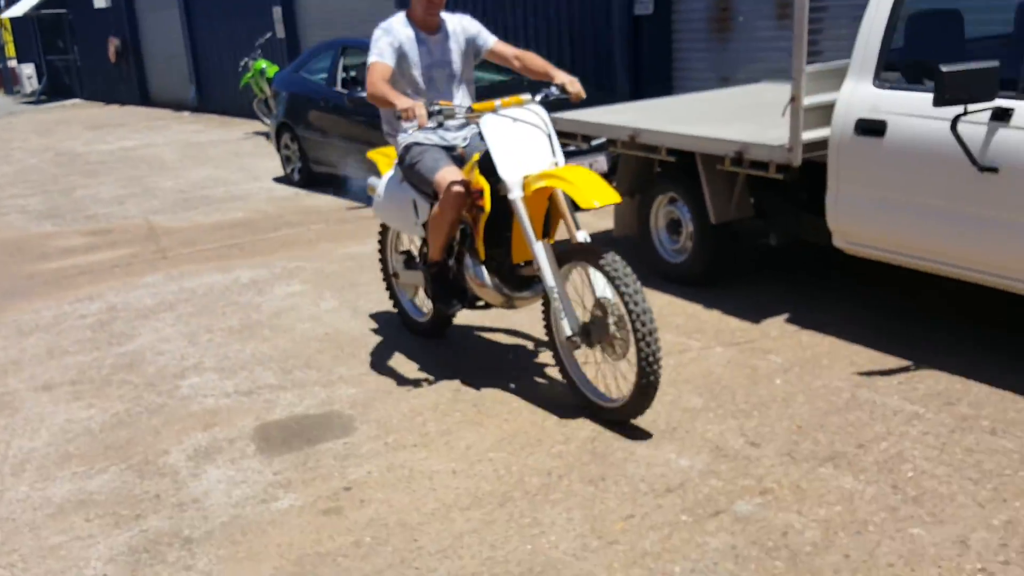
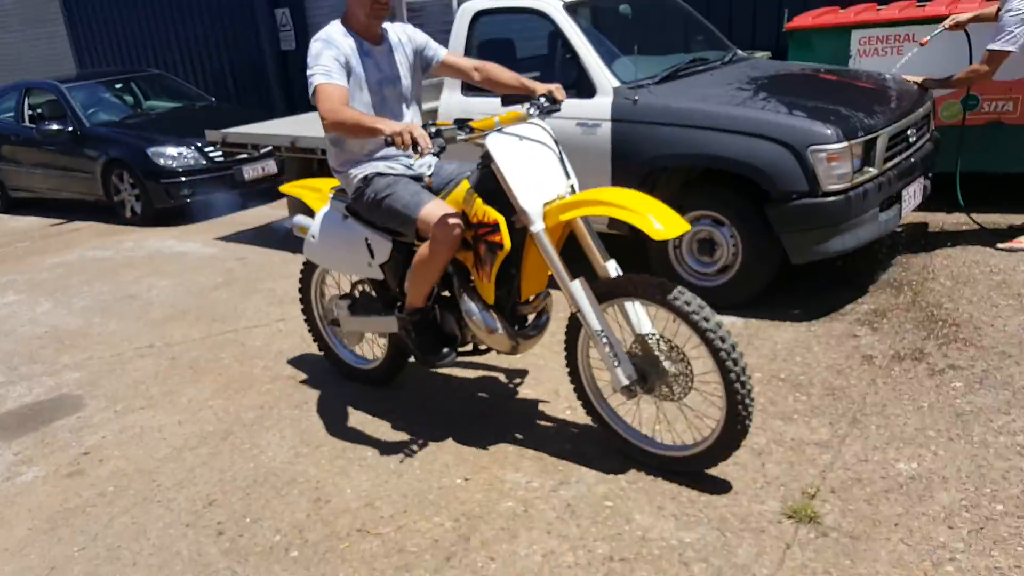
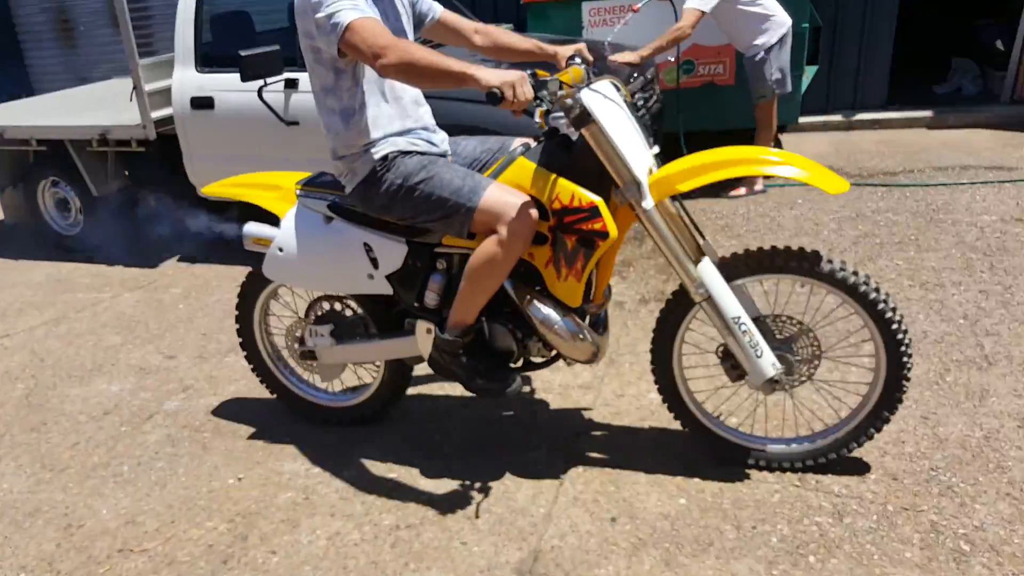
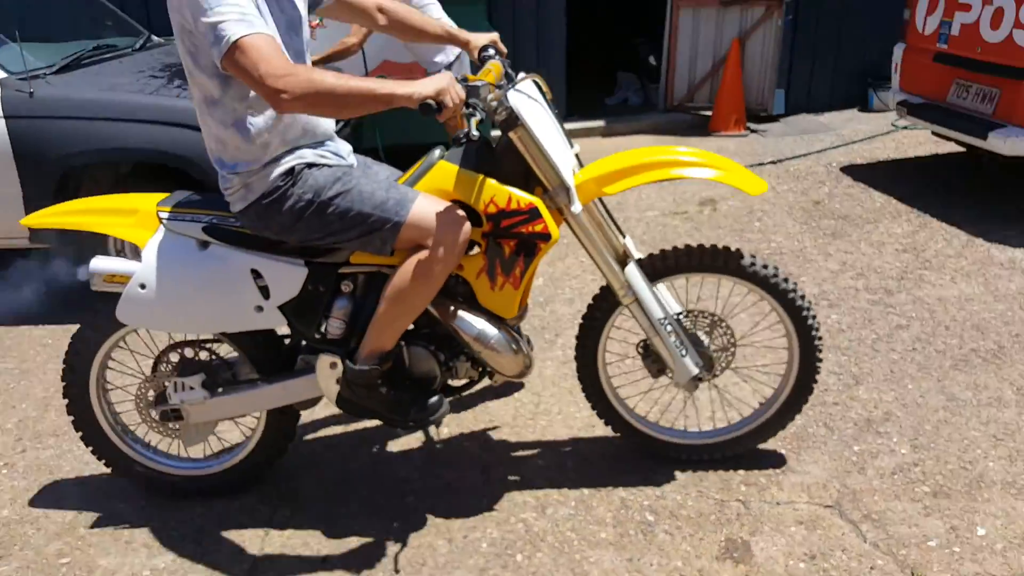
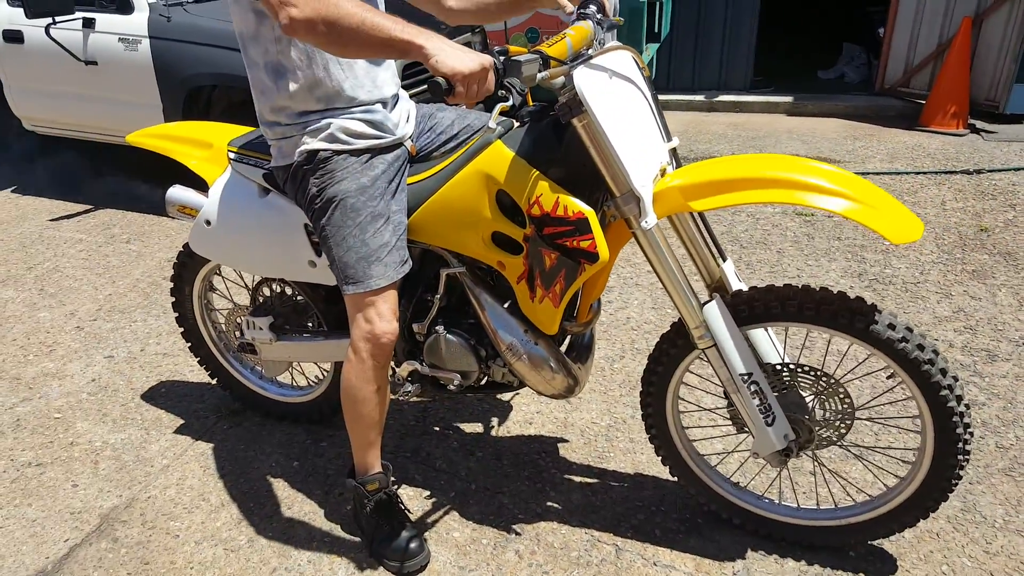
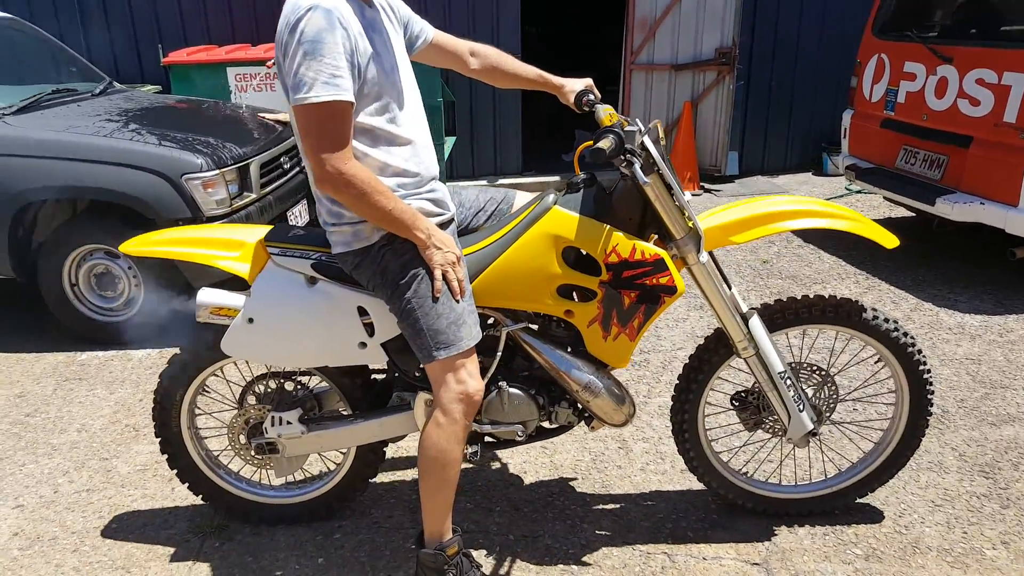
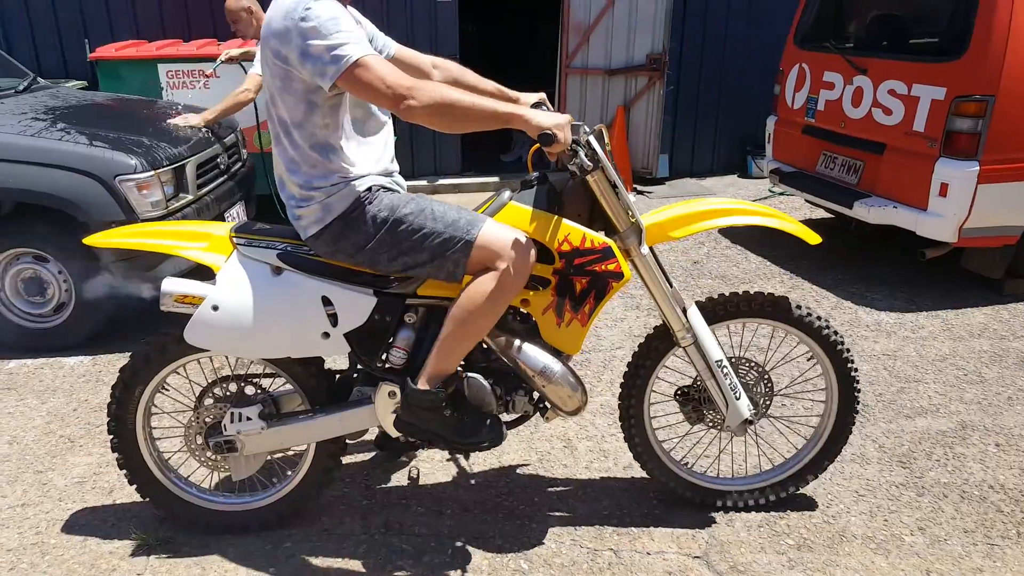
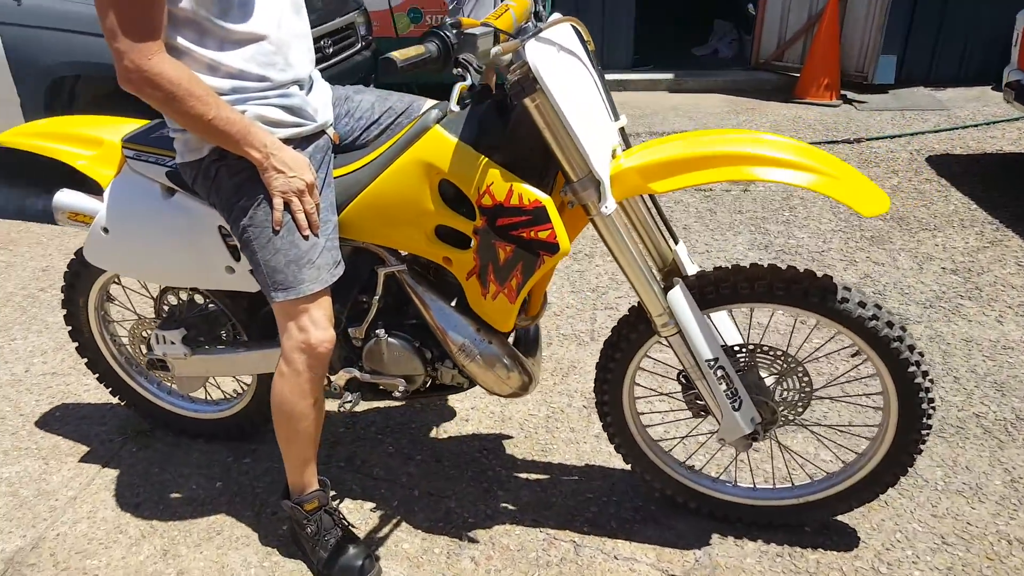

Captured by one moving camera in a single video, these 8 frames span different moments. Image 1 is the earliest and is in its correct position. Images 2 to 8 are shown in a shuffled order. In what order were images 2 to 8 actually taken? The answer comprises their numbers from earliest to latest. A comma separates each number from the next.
2, 3, 4, 7, 6, 8, 5
